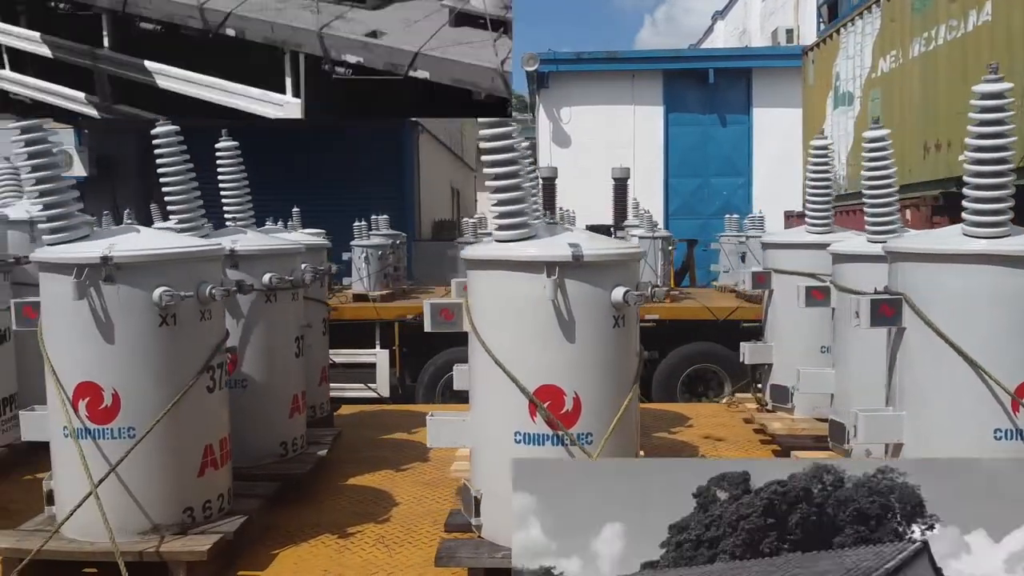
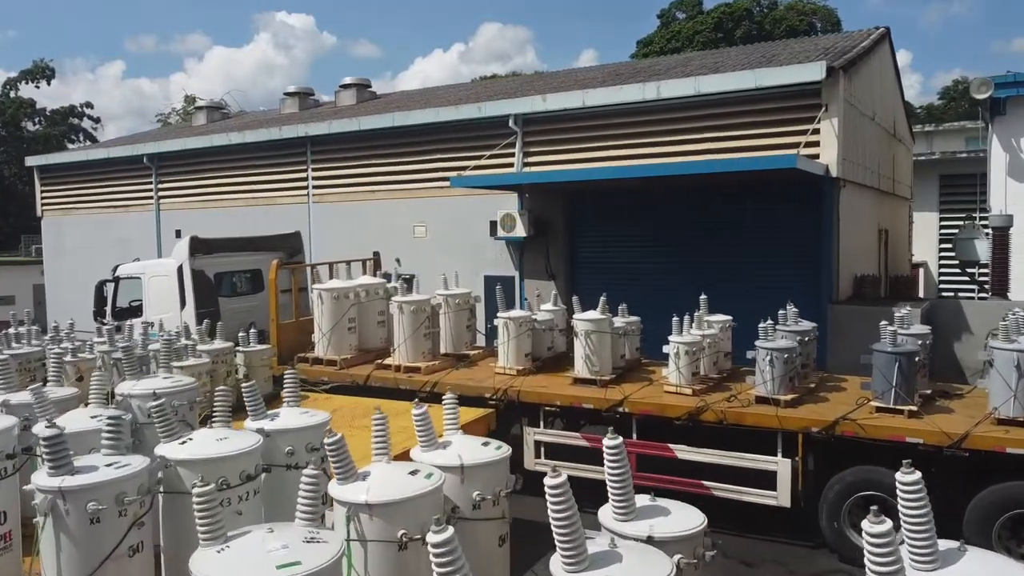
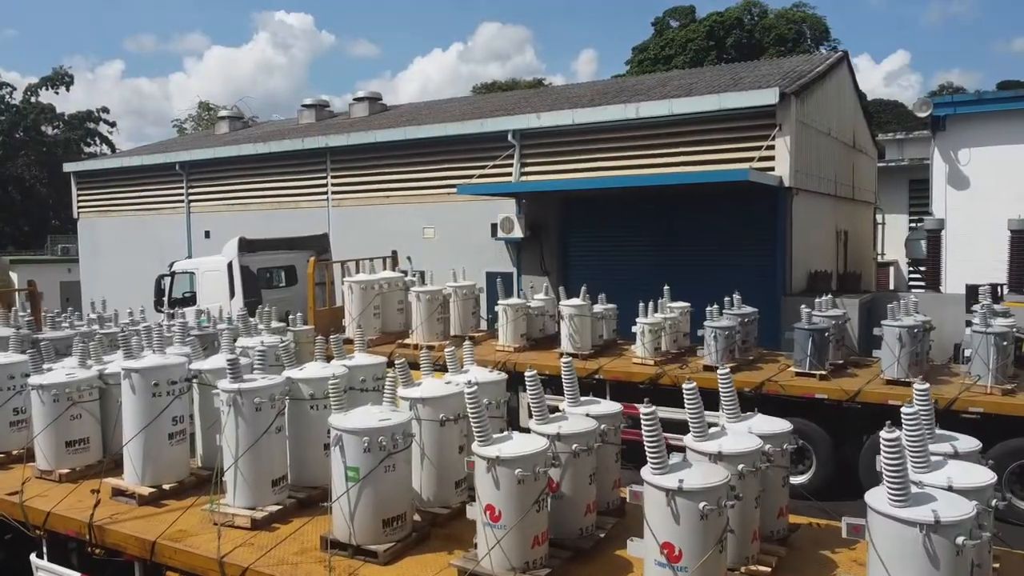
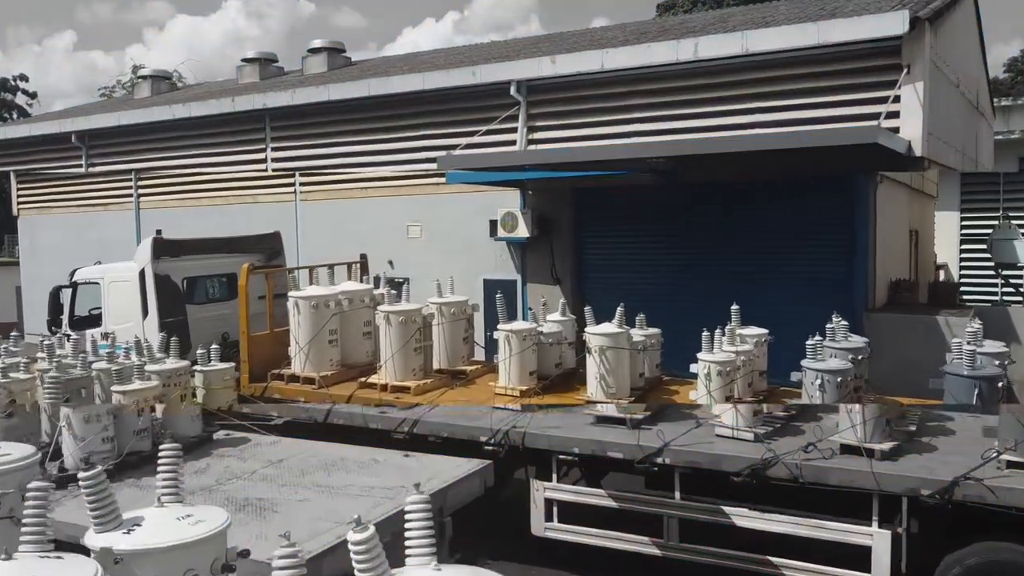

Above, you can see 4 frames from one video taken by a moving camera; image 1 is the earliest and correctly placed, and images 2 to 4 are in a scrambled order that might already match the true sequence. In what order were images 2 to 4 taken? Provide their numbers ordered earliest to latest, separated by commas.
3, 2, 4
